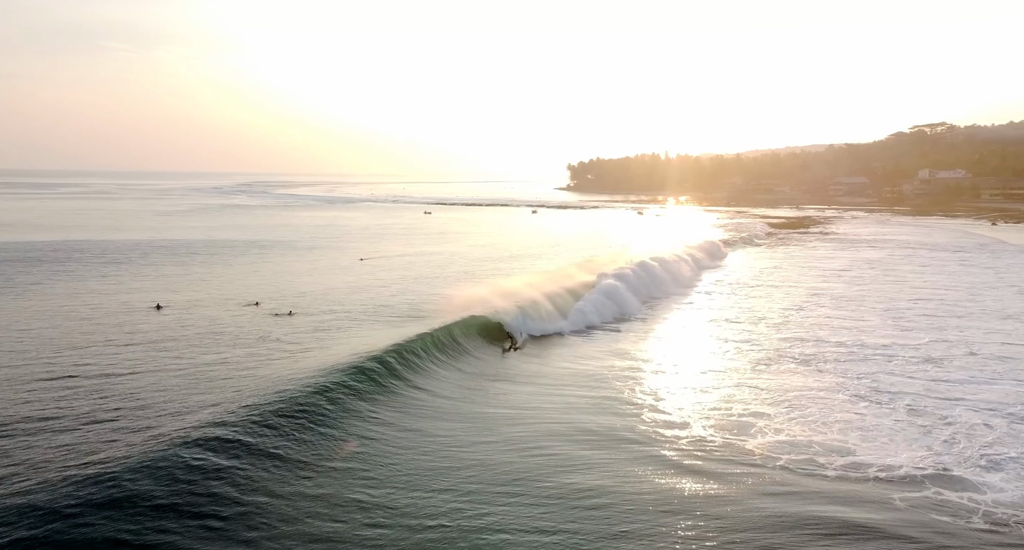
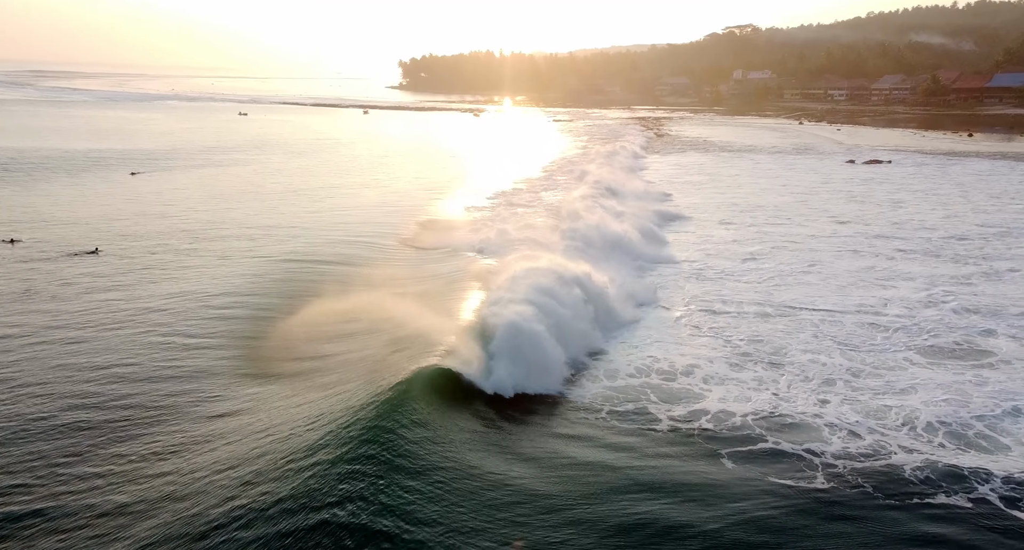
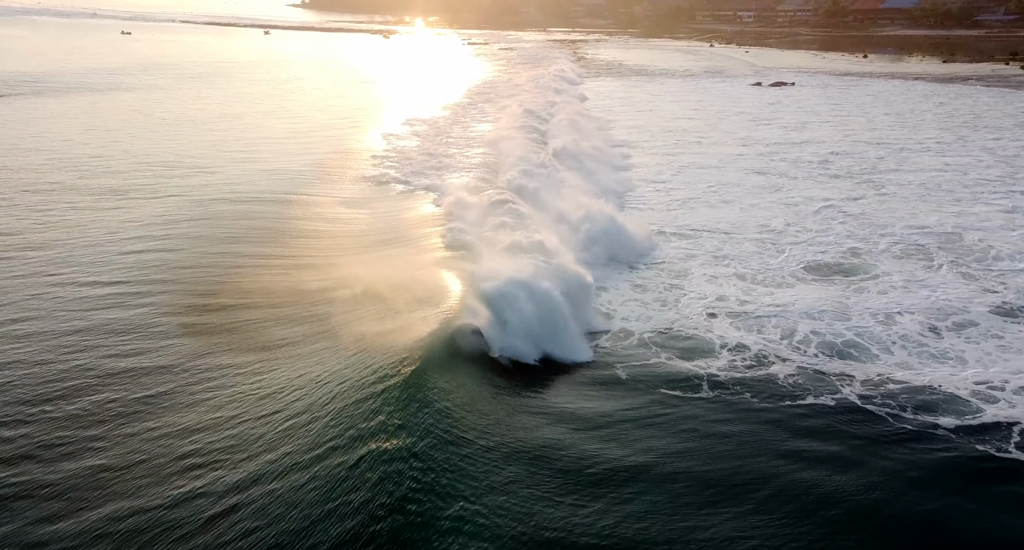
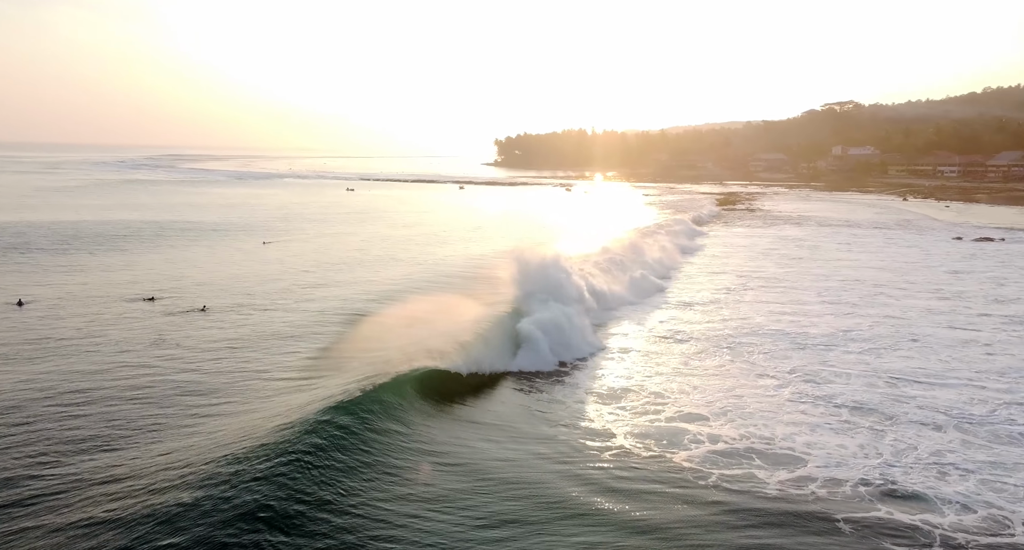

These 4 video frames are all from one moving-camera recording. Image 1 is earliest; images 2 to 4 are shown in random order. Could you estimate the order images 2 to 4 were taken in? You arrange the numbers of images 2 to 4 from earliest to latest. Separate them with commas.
4, 2, 3
